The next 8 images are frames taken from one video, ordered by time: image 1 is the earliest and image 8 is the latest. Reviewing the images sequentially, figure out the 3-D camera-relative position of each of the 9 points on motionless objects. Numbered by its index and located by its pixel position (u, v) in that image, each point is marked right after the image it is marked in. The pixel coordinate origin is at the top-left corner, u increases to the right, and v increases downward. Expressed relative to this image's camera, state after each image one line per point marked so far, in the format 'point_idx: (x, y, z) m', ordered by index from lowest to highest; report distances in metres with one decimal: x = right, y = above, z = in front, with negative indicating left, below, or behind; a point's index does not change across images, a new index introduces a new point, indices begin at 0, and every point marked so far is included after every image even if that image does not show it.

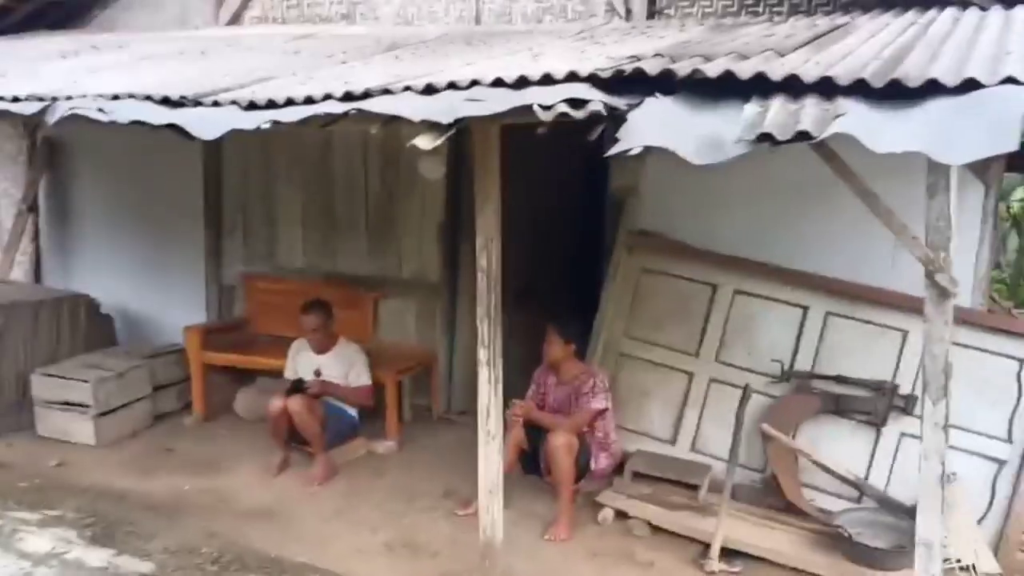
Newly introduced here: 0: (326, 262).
0: (-1.2, +0.2, +6.3) m
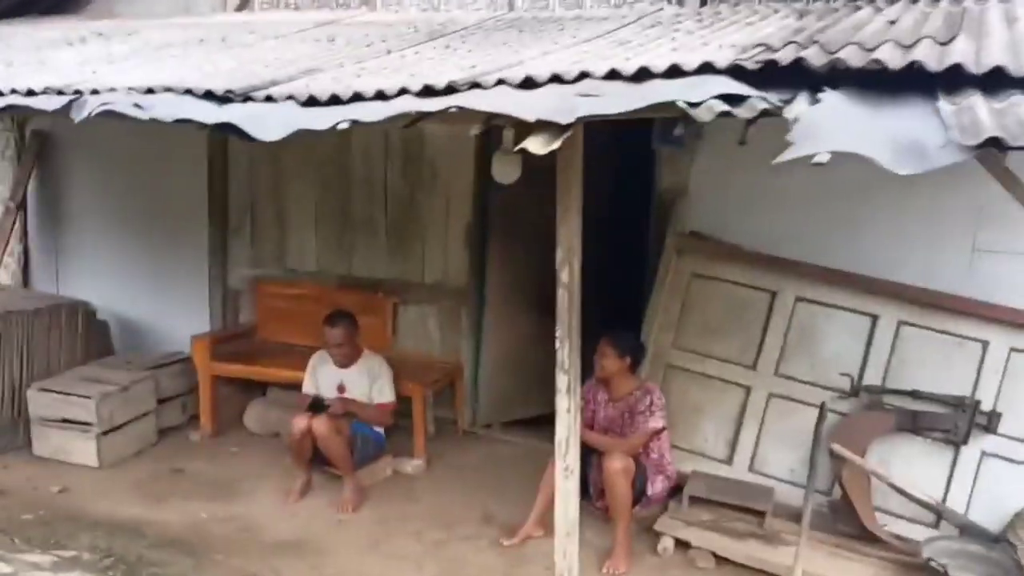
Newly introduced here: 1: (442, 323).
0: (-1.0, +0.1, +5.9) m
1: (-0.4, -0.2, +5.6) m
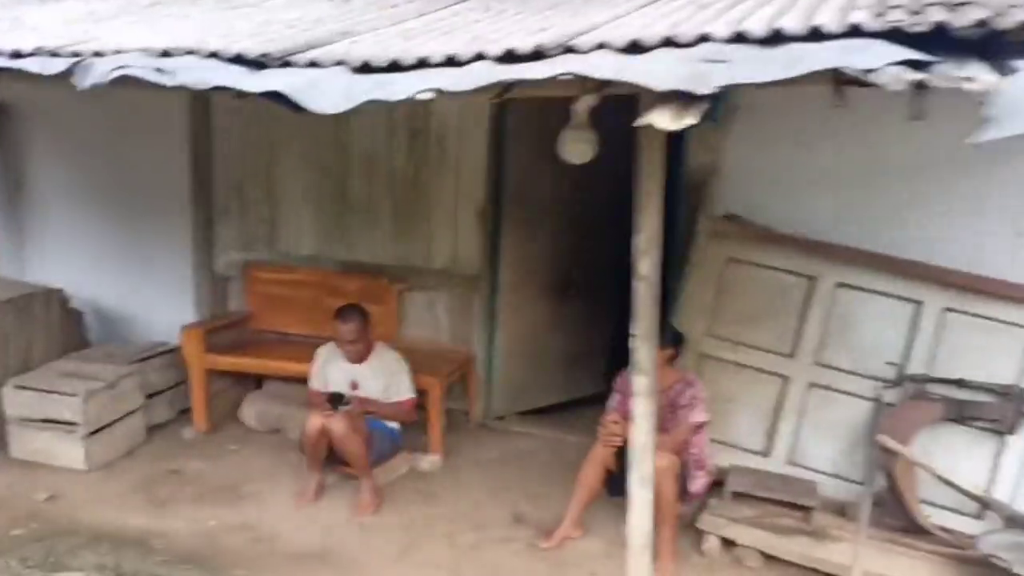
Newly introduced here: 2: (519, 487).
0: (-1.0, +0.2, +5.5) m
1: (-0.3, -0.1, +5.3) m
2: (0.0, -1.0, +4.7) m
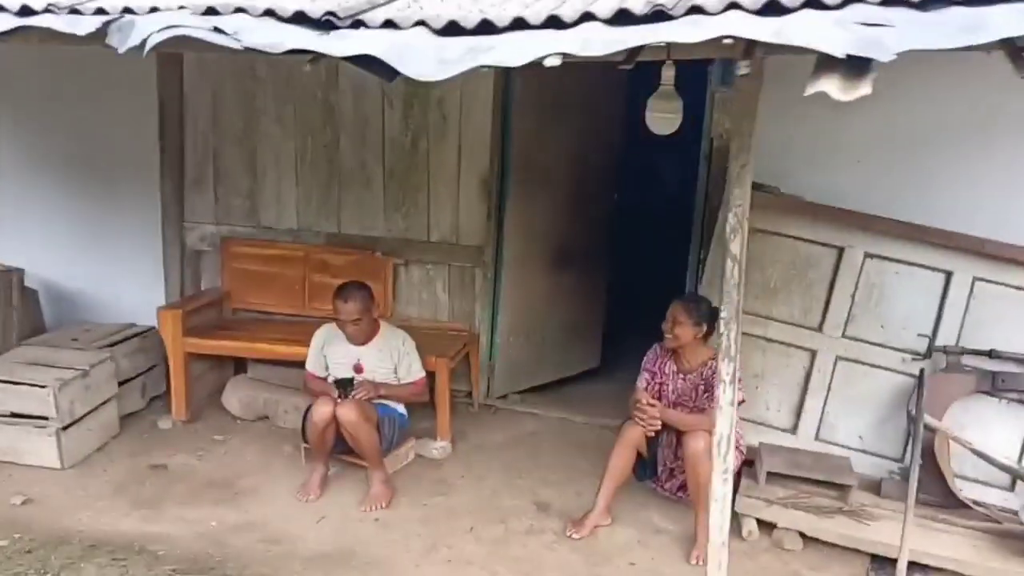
0: (-1.0, +0.4, +5.2) m
1: (-0.3, 0.0, +5.0) m
2: (+0.1, -0.8, +4.4) m
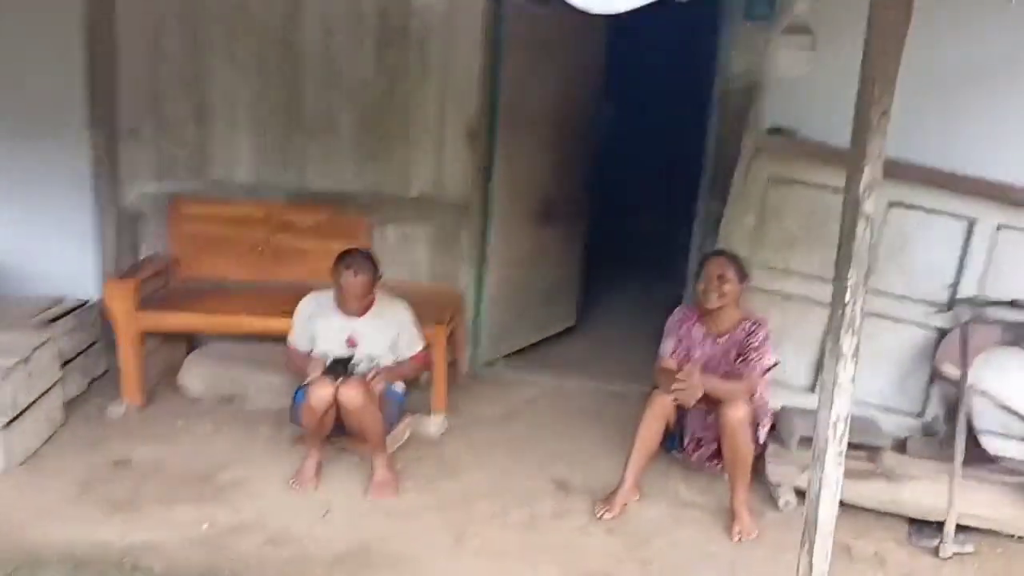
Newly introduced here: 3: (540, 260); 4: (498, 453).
0: (-1.1, +0.5, +4.6) m
1: (-0.4, +0.2, +4.6) m
2: (+0.1, -0.7, +4.1) m
3: (+0.1, +0.1, +5.0) m
4: (-0.1, -0.7, +4.0) m
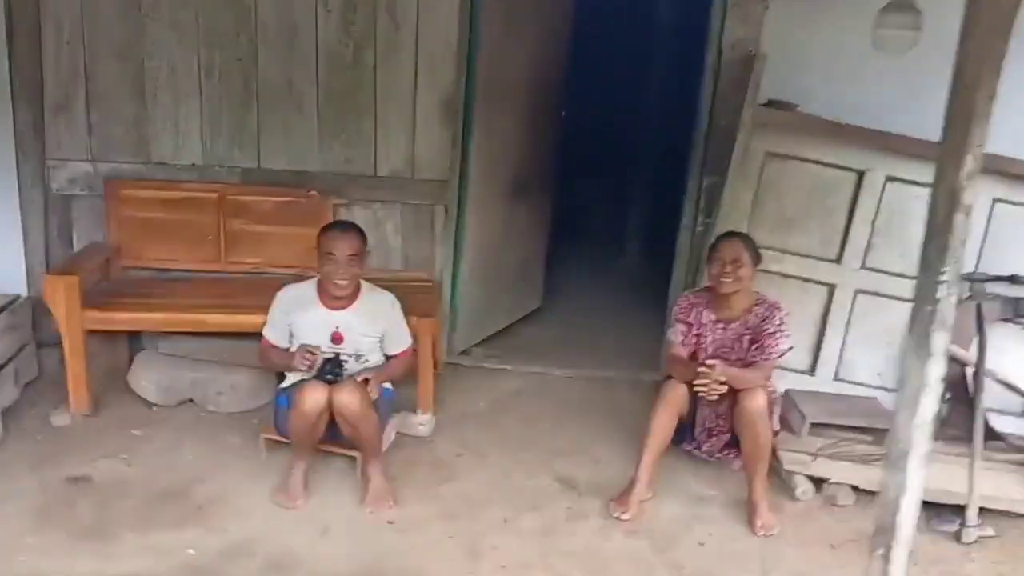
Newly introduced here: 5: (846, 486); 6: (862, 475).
0: (-1.2, +0.6, +4.2) m
1: (-0.5, +0.3, +4.3) m
2: (+0.1, -0.6, +3.9) m
3: (0.0, +0.2, +4.8) m
4: (-0.1, -0.6, +3.8) m
5: (+1.2, -0.7, +3.6) m
6: (+1.3, -0.7, +3.6) m
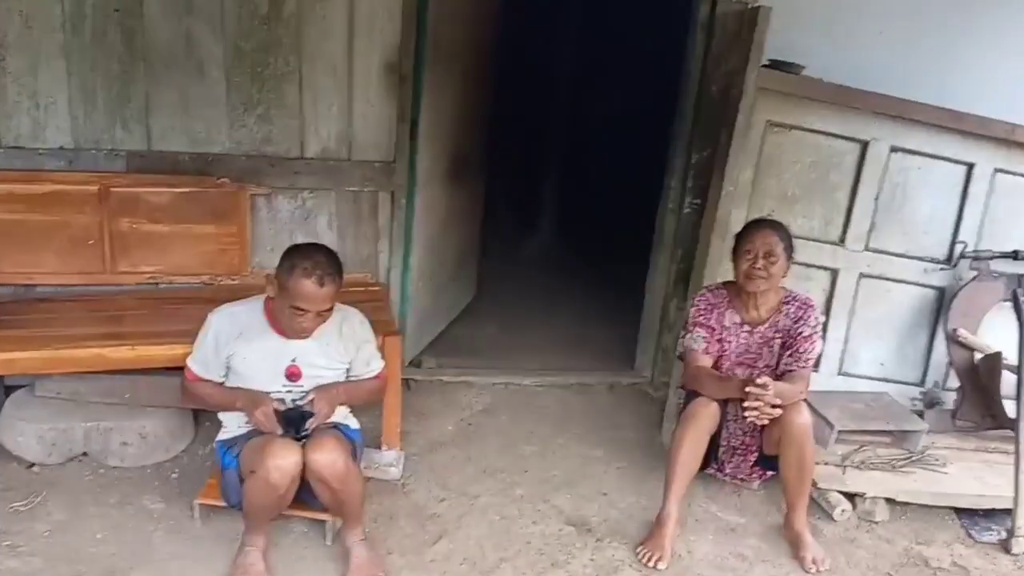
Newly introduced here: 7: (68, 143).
0: (-1.3, +0.5, +3.3) m
1: (-0.6, +0.2, +3.5) m
2: (+0.1, -0.6, +3.3) m
3: (-0.2, +0.3, +4.1) m
4: (-0.1, -0.7, +3.1) m
5: (+1.2, -0.7, +3.2) m
6: (+1.3, -0.7, +3.2) m
7: (-1.5, +0.5, +3.3) m
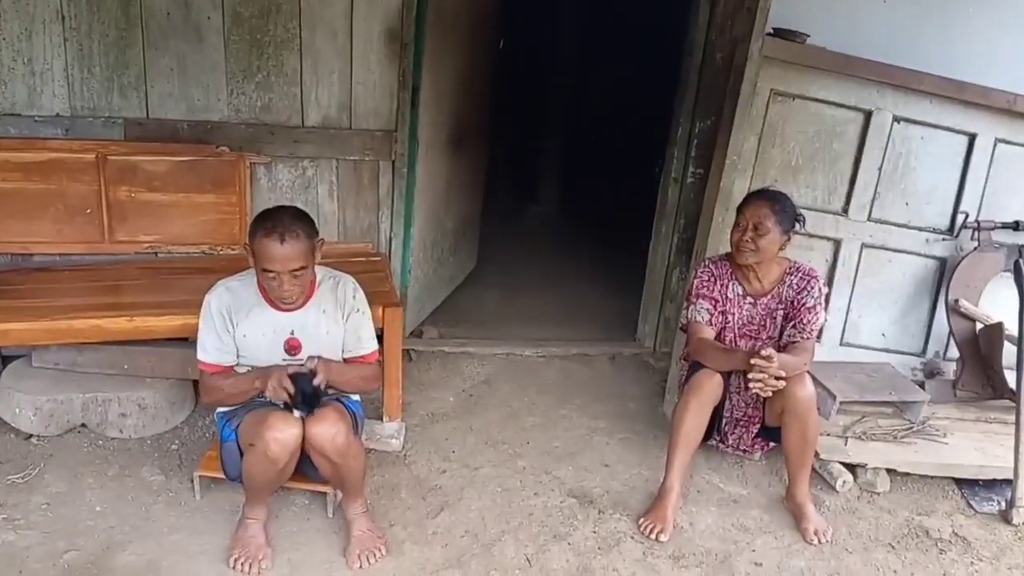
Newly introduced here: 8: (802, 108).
0: (-1.3, +0.6, +3.2) m
1: (-0.6, +0.3, +3.5) m
2: (+0.1, -0.5, +3.3) m
3: (-0.2, +0.4, +4.0) m
4: (-0.1, -0.6, +3.1) m
5: (+1.2, -0.6, +3.2) m
6: (+1.3, -0.6, +3.2) m
7: (-1.5, +0.6, +3.2) m
8: (+1.0, +0.6, +3.4) m
